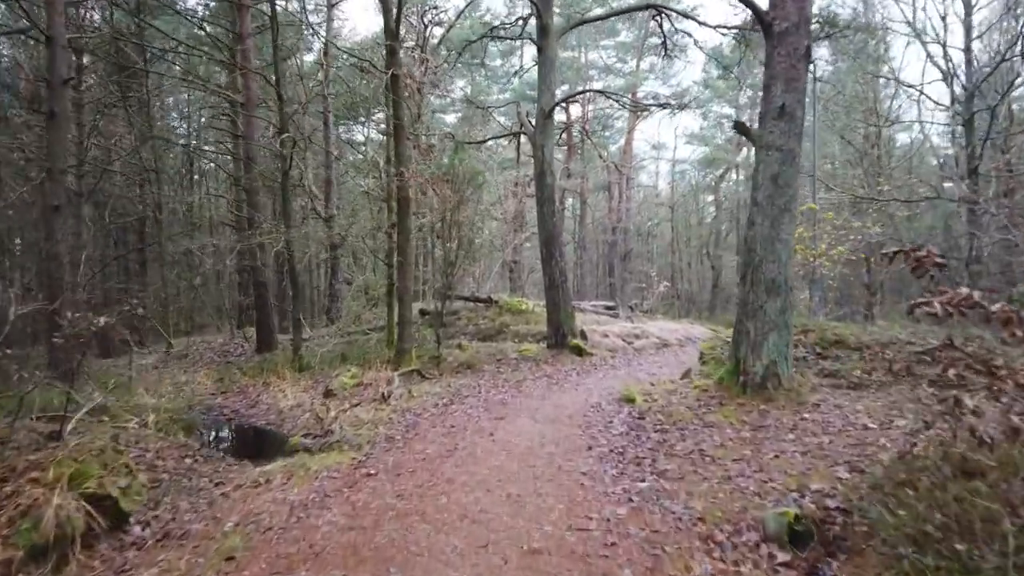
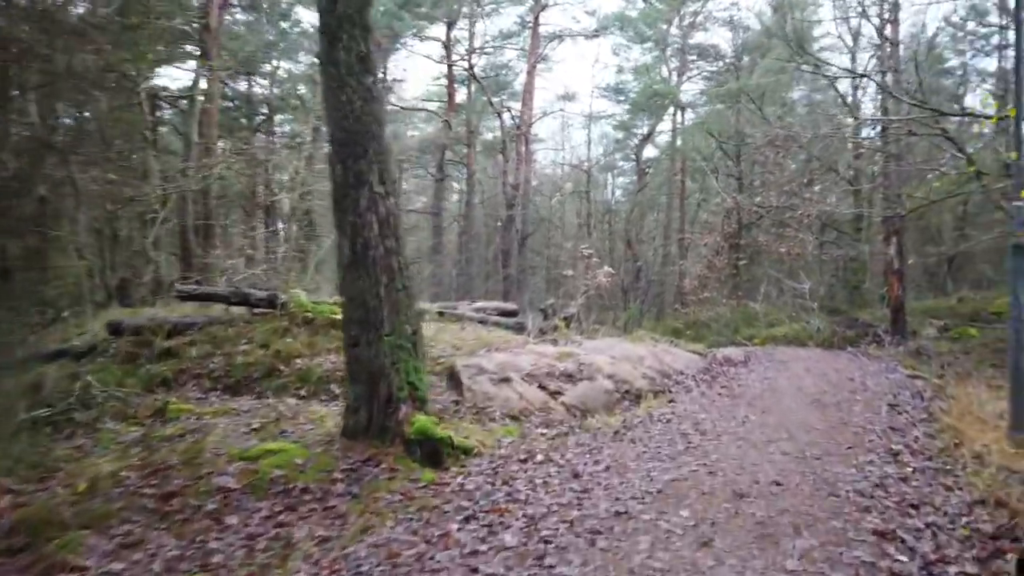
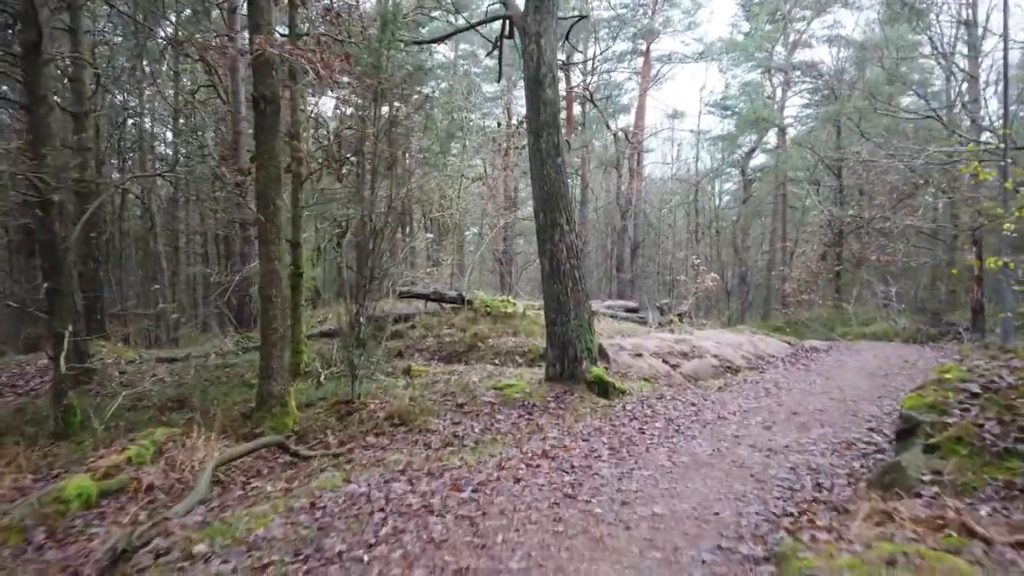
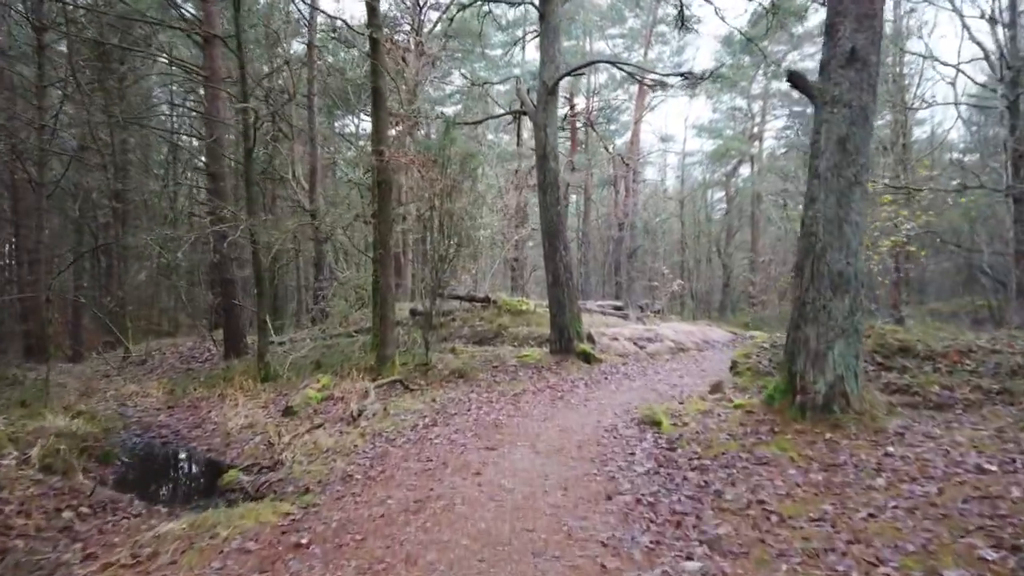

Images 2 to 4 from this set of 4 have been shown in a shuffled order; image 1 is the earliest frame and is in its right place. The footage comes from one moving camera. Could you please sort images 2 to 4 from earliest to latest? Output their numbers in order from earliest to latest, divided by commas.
4, 3, 2
